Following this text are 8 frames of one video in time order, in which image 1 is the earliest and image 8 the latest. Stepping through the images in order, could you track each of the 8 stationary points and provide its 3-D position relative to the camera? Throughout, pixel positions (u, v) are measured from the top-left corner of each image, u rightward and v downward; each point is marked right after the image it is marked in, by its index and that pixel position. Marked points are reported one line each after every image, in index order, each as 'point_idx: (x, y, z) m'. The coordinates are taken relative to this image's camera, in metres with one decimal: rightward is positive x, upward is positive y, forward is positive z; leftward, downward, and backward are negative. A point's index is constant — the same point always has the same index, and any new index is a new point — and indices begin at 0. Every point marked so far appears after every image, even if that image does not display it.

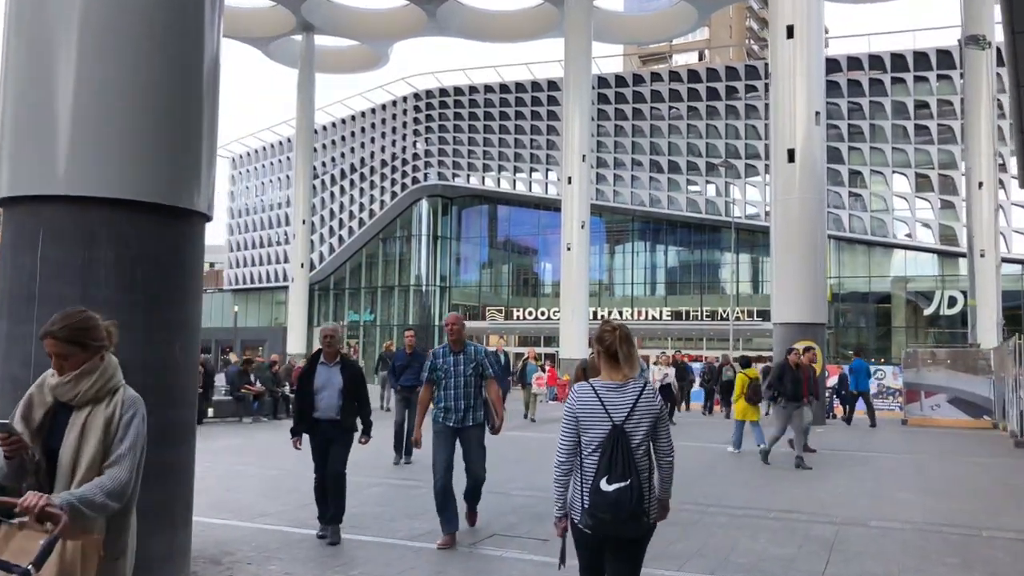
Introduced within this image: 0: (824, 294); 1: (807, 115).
0: (+6.1, -0.2, +17.2) m
1: (+5.9, +3.5, +17.4) m
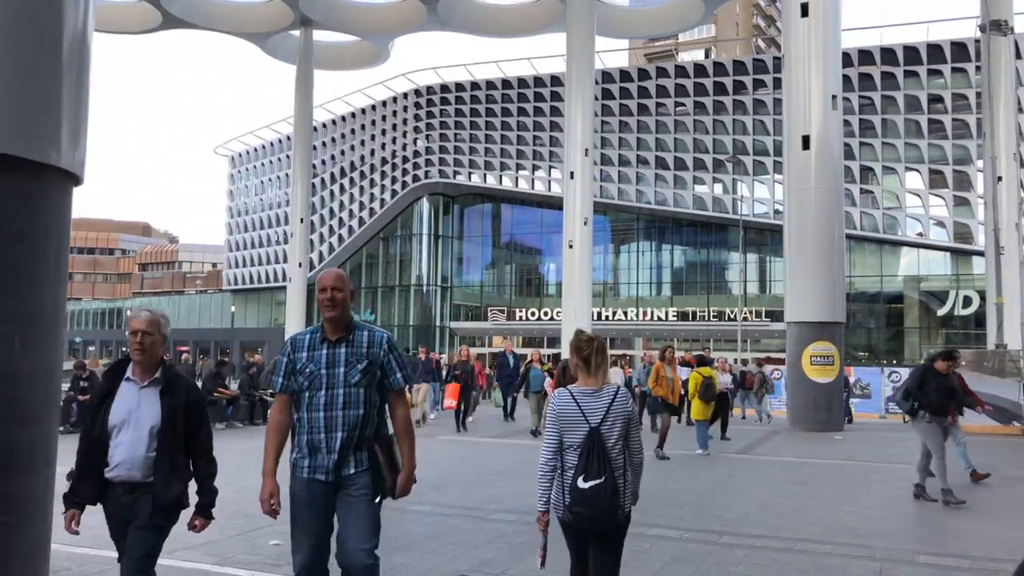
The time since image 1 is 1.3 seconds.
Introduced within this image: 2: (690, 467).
0: (+6.0, -0.1, +16.1) m
1: (+5.8, +3.5, +16.3) m
2: (+2.2, -2.2, +10.5) m
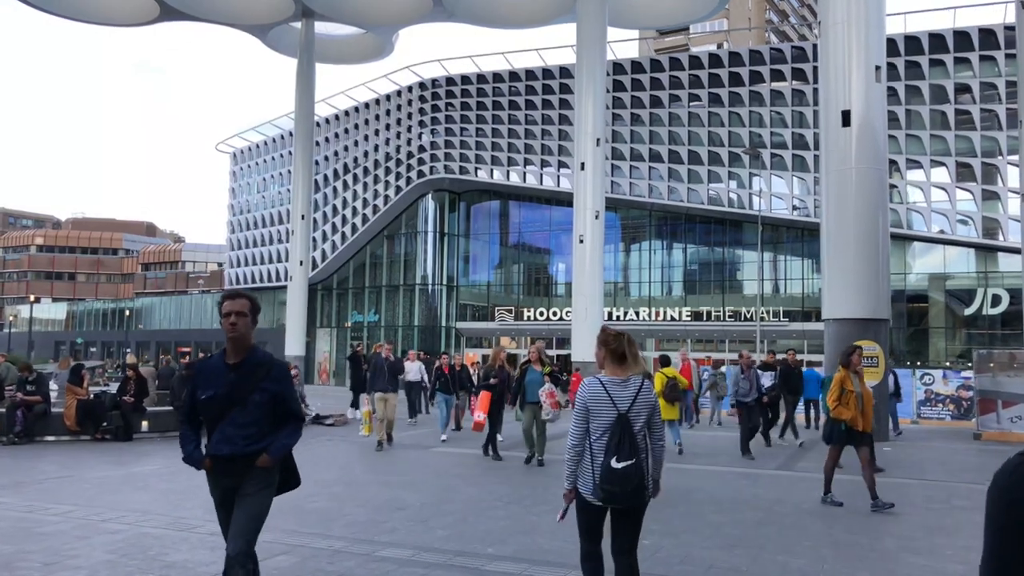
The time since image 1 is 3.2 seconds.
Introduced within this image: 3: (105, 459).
0: (+6.1, 0.0, +14.4) m
1: (+5.9, +3.6, +14.6) m
2: (+2.2, -2.0, +8.9) m
3: (-4.8, -2.0, +10.4) m
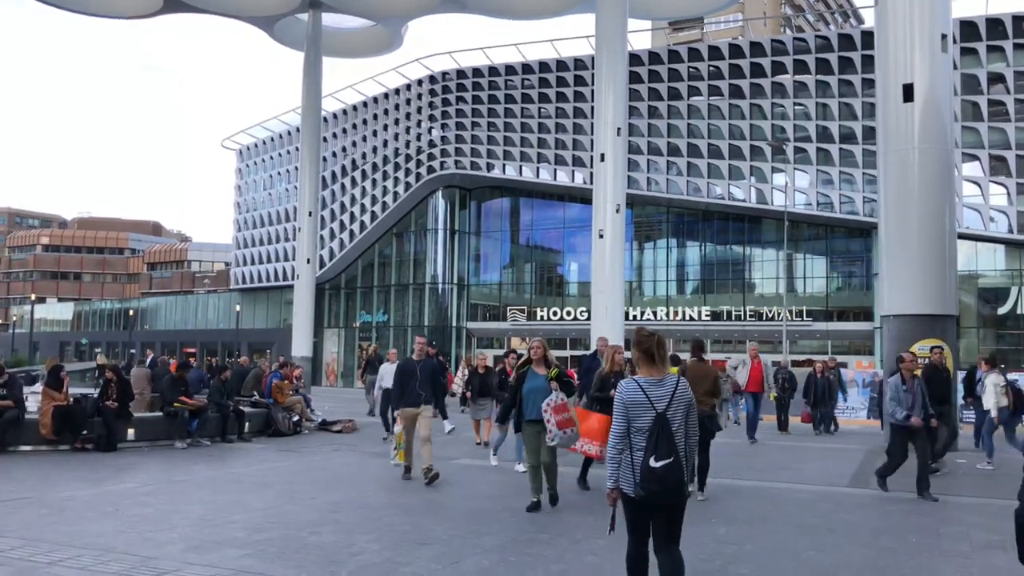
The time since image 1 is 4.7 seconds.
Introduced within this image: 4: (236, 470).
0: (+6.5, +0.1, +13.0) m
1: (+6.3, +3.7, +13.2) m
2: (+2.6, -1.9, +7.5) m
3: (-4.5, -1.9, +9.1) m
4: (-3.0, -2.0, +9.6) m
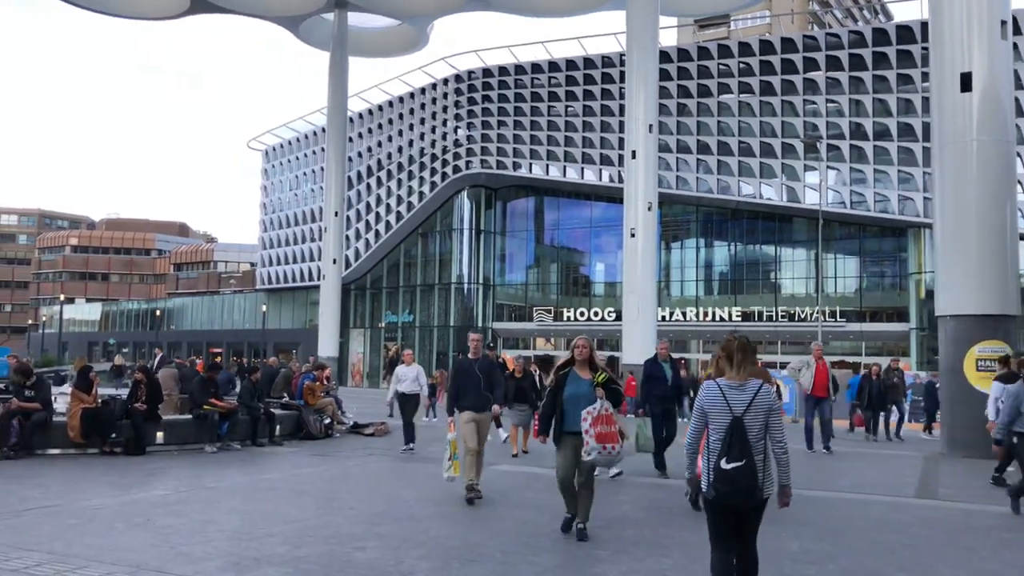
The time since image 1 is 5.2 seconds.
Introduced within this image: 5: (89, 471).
0: (+7.1, +0.1, +12.3) m
1: (+6.8, +3.8, +12.6) m
2: (+3.0, -1.9, +7.0) m
3: (-4.0, -1.9, +8.8) m
4: (-2.6, -2.0, +9.3) m
5: (-4.6, -2.0, +9.5) m
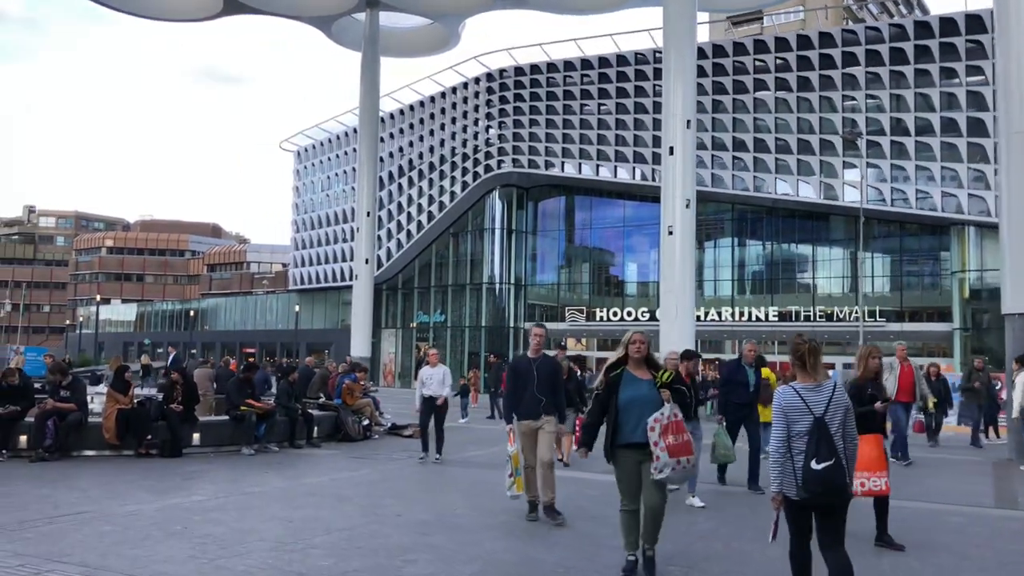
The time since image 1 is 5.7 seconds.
0: (+7.6, +0.2, +11.7) m
1: (+7.4, +3.8, +12.0) m
2: (+3.4, -1.9, +6.5) m
3: (-3.6, -1.9, +8.5) m
4: (-2.1, -2.0, +9.0) m
5: (-4.1, -2.0, +9.3) m
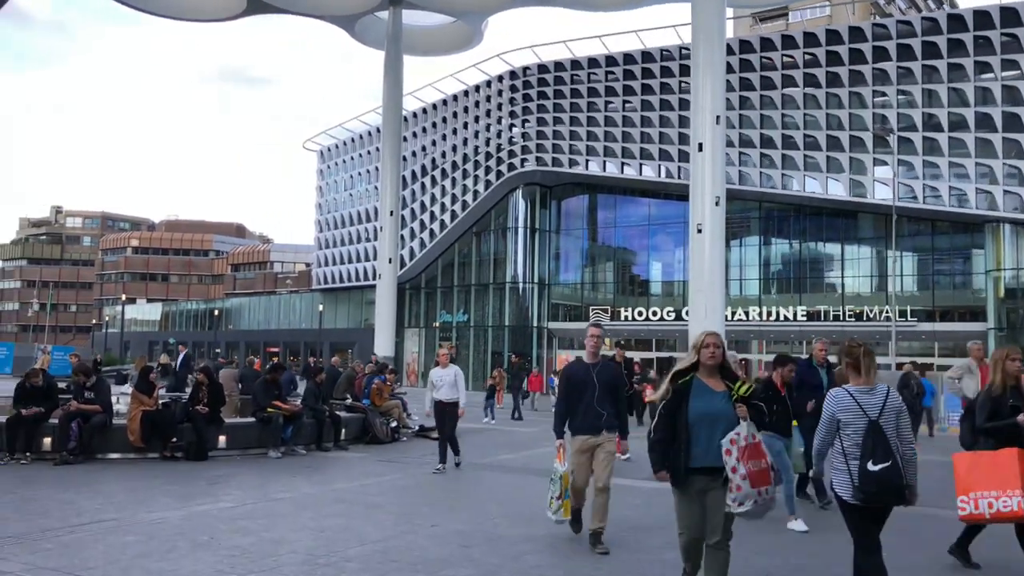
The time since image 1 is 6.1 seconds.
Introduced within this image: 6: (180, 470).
0: (+8.1, +0.2, +11.2) m
1: (+7.8, +3.8, +11.5) m
2: (+3.7, -1.8, +6.1) m
3: (-3.2, -1.9, +8.3) m
4: (-1.7, -1.9, +8.7) m
5: (-3.7, -1.9, +9.0) m
6: (-3.7, -2.0, +9.7) m
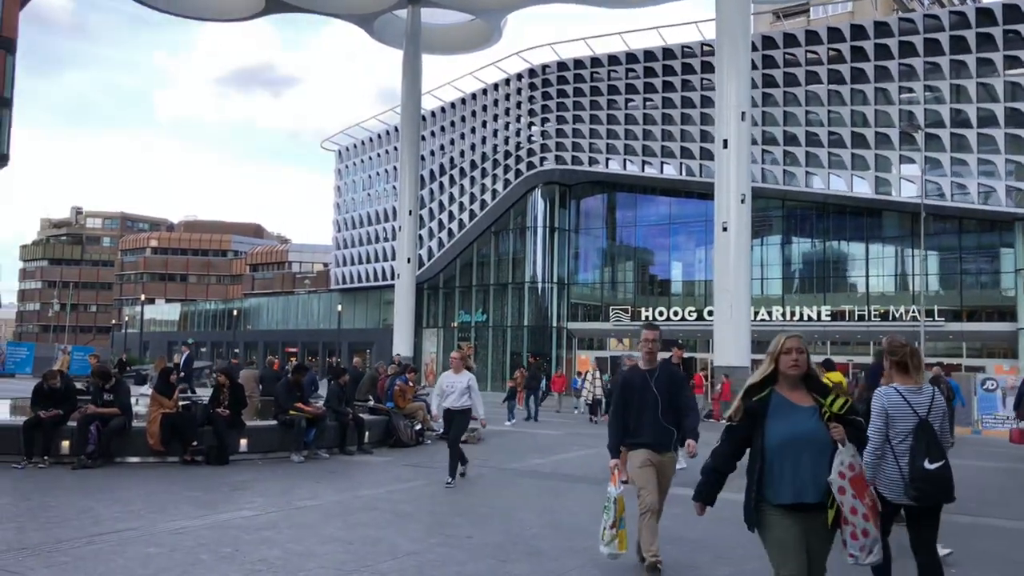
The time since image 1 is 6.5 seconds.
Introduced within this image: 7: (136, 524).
0: (+8.4, +0.2, +10.7) m
1: (+8.2, +3.8, +10.9) m
2: (+3.9, -1.8, +5.6) m
3: (-2.9, -1.9, +7.9) m
4: (-1.4, -1.9, +8.3) m
5: (-3.4, -1.9, +8.7) m
6: (-3.3, -2.0, +9.4) m
7: (-2.8, -1.7, +6.5) m
